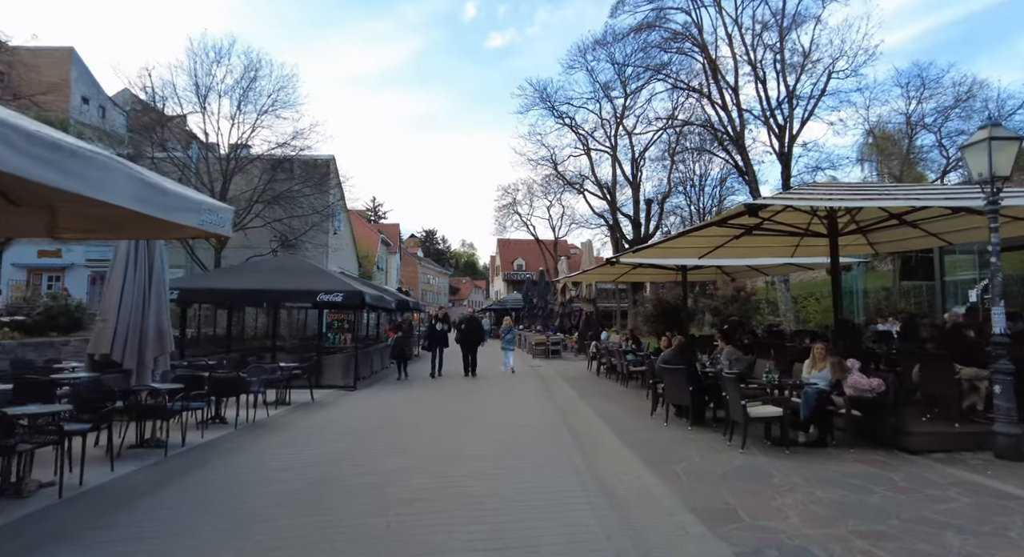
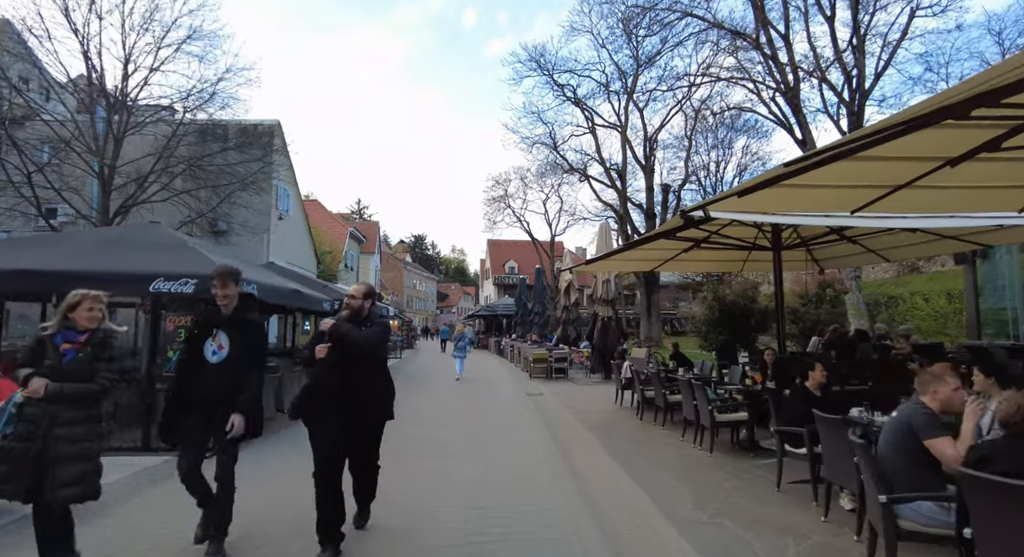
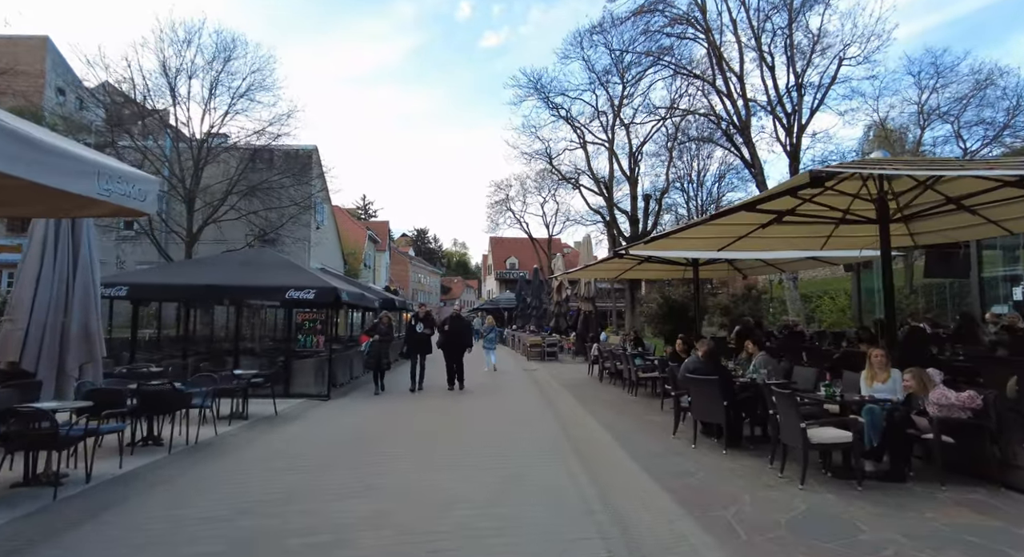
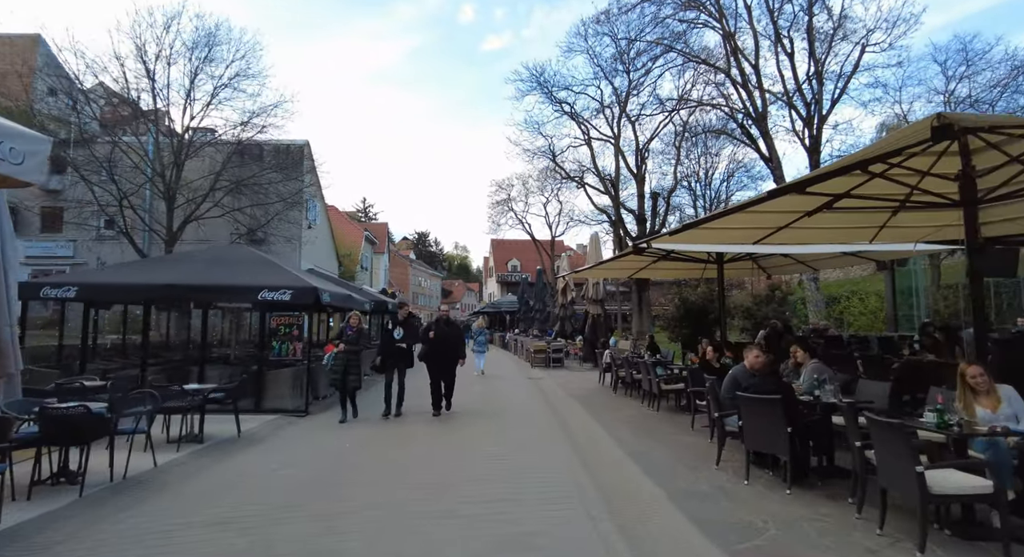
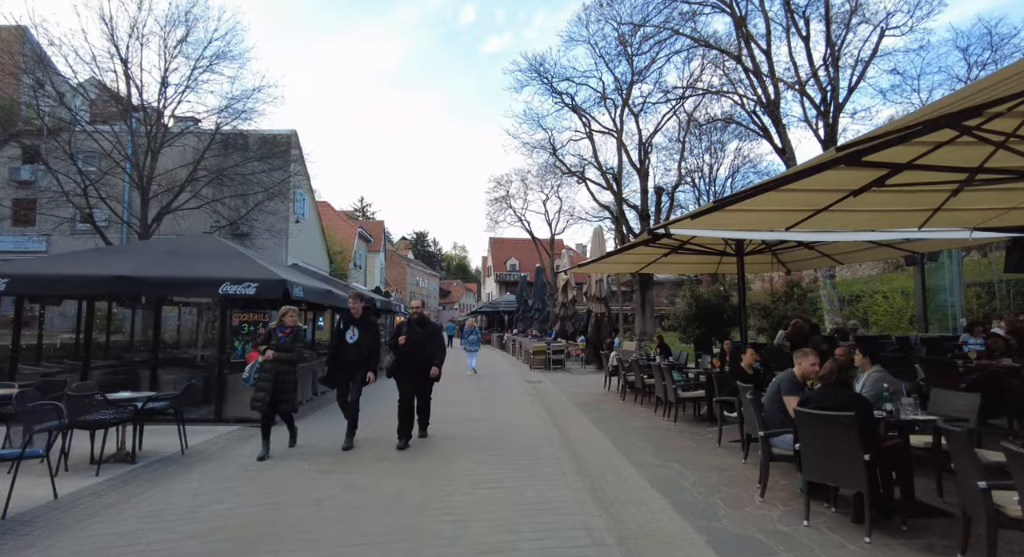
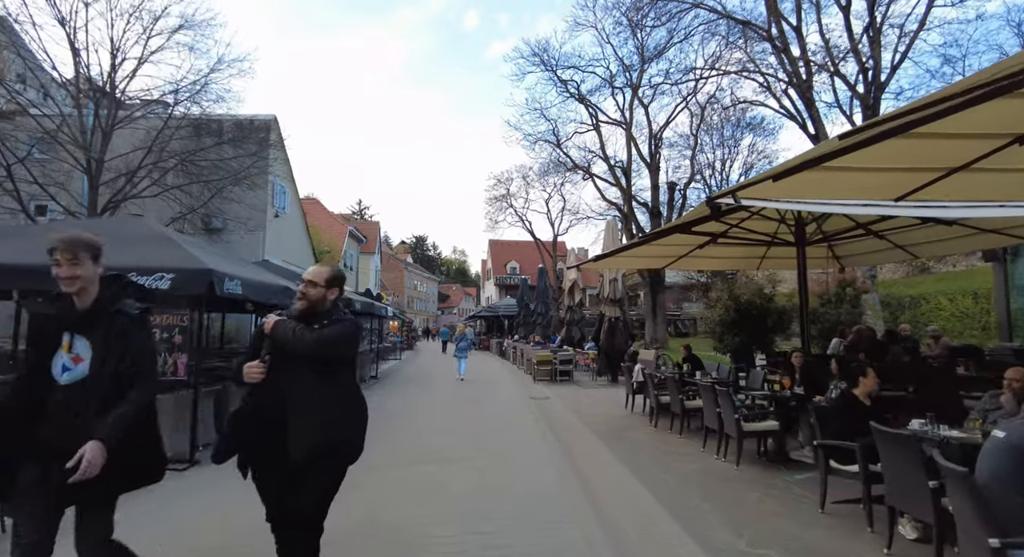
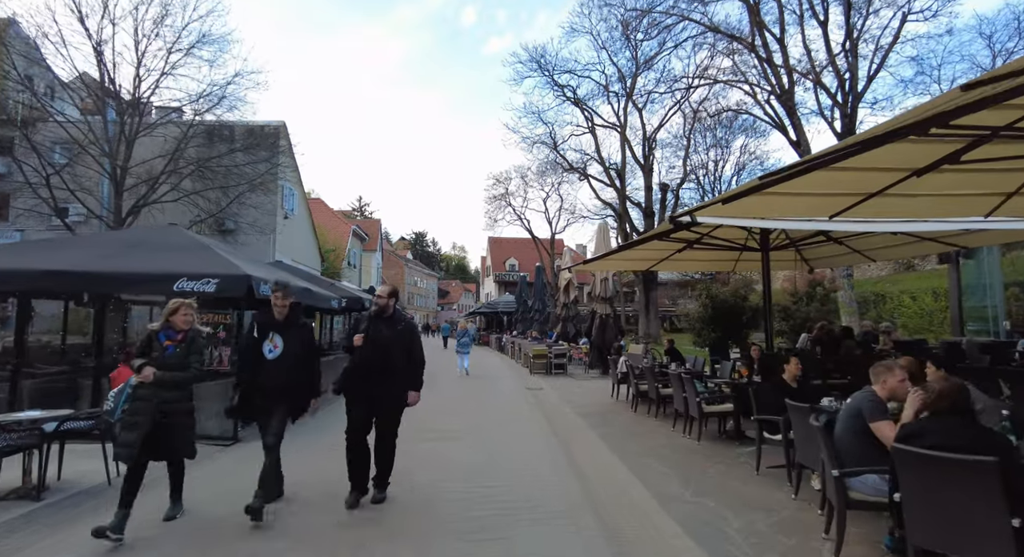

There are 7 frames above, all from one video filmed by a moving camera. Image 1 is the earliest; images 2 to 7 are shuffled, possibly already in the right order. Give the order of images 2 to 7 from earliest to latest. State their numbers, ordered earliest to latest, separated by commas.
3, 4, 5, 7, 2, 6
